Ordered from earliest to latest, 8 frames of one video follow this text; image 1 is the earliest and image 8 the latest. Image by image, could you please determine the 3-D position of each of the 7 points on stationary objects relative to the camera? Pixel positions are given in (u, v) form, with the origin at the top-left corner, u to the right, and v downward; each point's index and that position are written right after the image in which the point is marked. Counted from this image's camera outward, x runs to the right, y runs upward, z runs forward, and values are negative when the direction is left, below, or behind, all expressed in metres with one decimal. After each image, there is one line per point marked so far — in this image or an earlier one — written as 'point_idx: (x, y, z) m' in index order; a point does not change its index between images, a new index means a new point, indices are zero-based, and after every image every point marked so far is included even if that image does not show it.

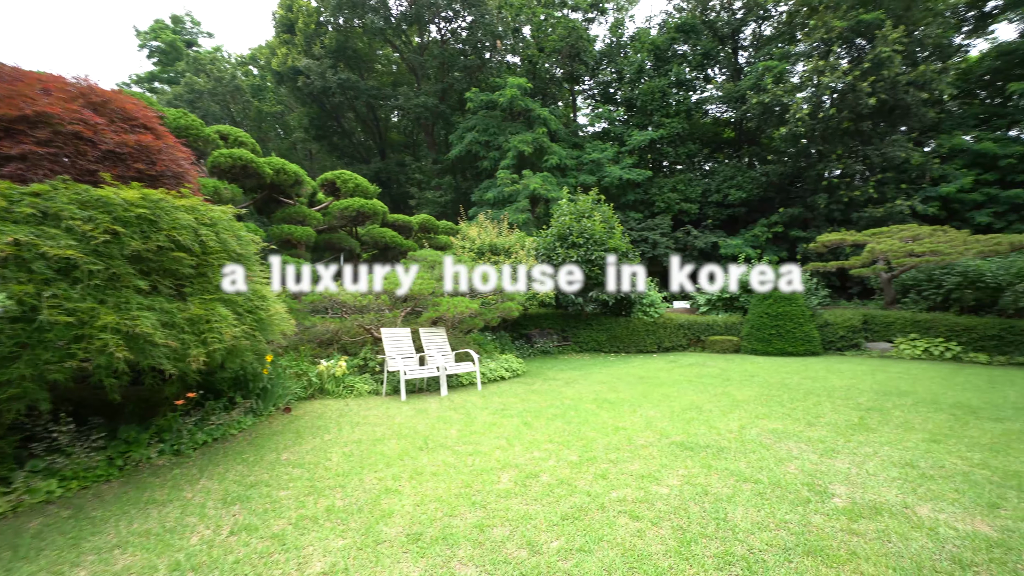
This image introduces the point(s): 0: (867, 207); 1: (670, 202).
0: (+10.9, +2.5, +14.8) m
1: (+5.7, +3.2, +17.6) m
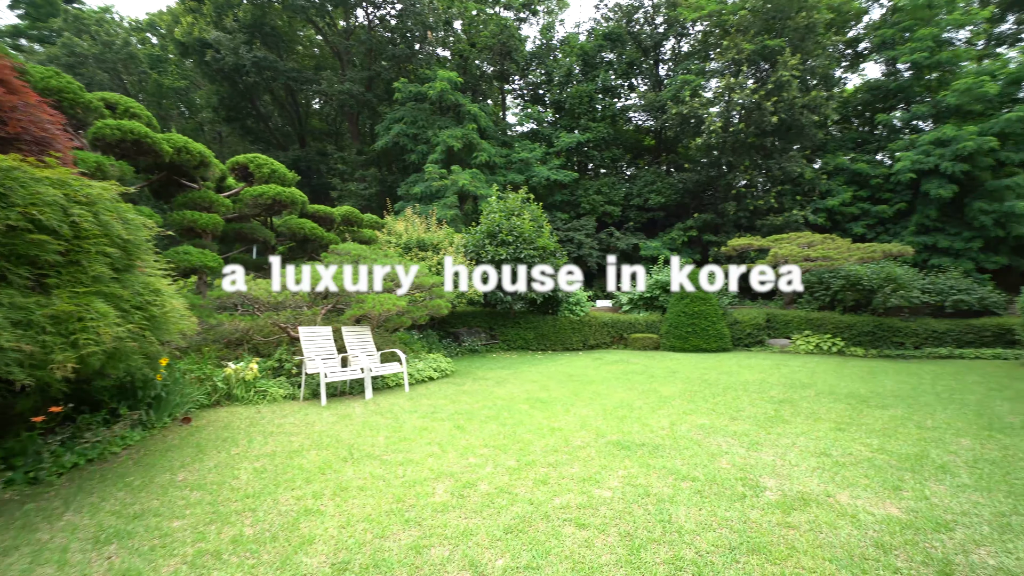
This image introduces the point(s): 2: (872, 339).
0: (+8.6, +2.5, +16.2) m
1: (+3.1, +3.2, +18.1) m
2: (+8.5, -1.2, +11.3) m
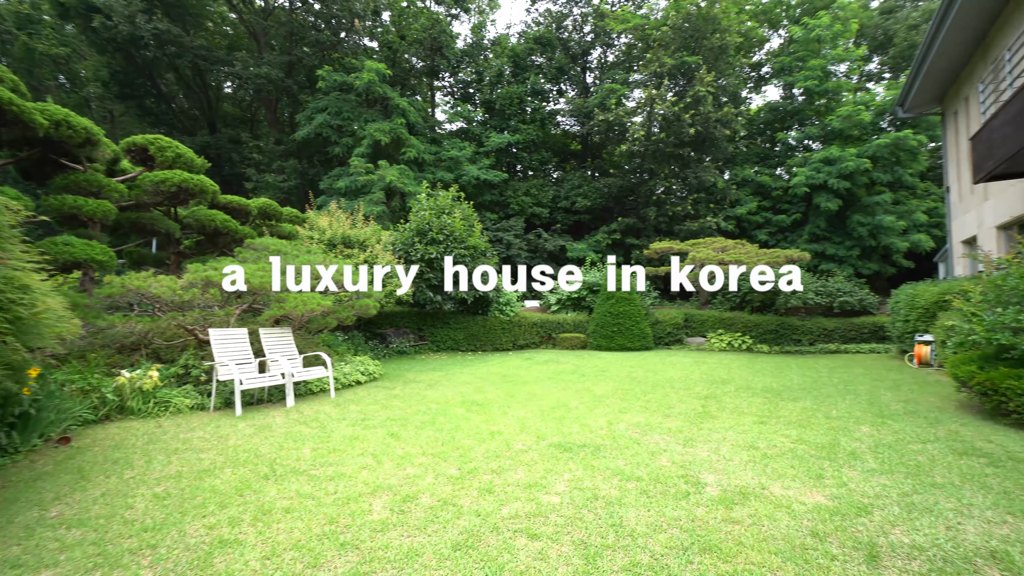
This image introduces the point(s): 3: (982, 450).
0: (+6.2, +2.4, +17.1) m
1: (+0.5, +3.2, +18.2) m
2: (+6.8, -1.3, +12.3) m
3: (+3.6, -1.2, +3.7) m
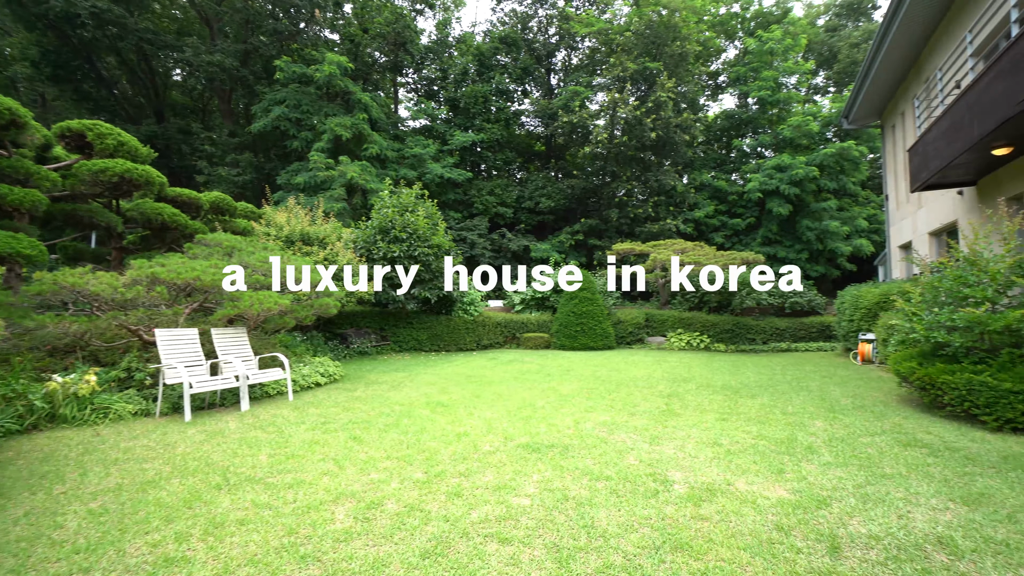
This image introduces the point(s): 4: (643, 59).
0: (+4.9, +2.4, +17.5) m
1: (-0.9, +3.2, +18.1) m
2: (+5.9, -1.3, +12.8) m
3: (+3.4, -1.2, +3.9) m
4: (+4.7, +8.2, +17.0) m
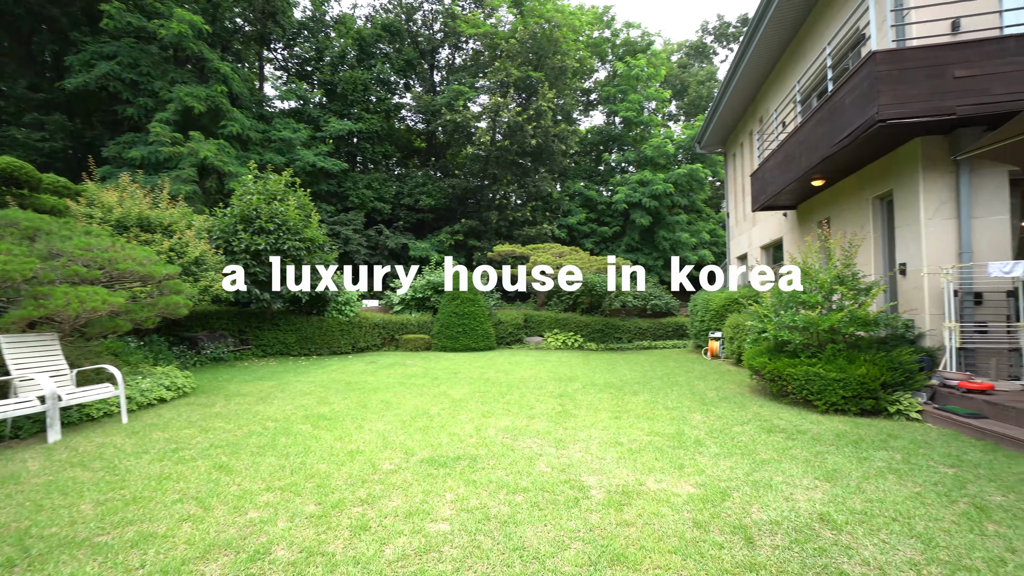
0: (+0.5, +2.3, +18.0) m
1: (-5.3, +3.2, +17.1) m
2: (+2.6, -1.4, +13.7) m
3: (+2.5, -1.3, +4.4) m
4: (+0.5, +8.2, +17.4) m
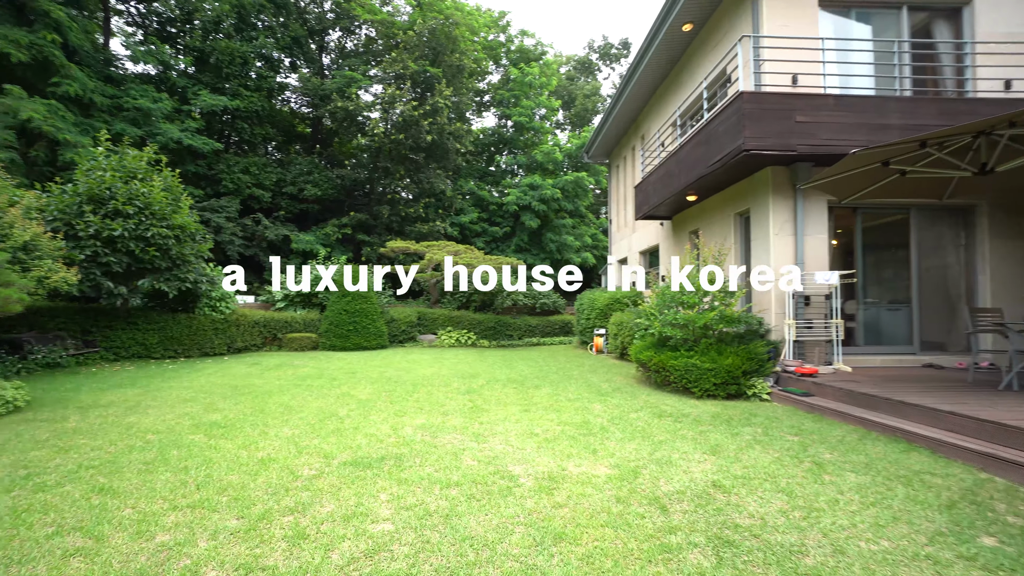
0: (-3.5, +2.4, +17.7) m
1: (-8.9, +3.4, +15.5) m
2: (-0.4, -1.3, +14.1) m
3: (+1.7, -1.3, +5.1) m
4: (-3.2, +8.3, +17.2) m
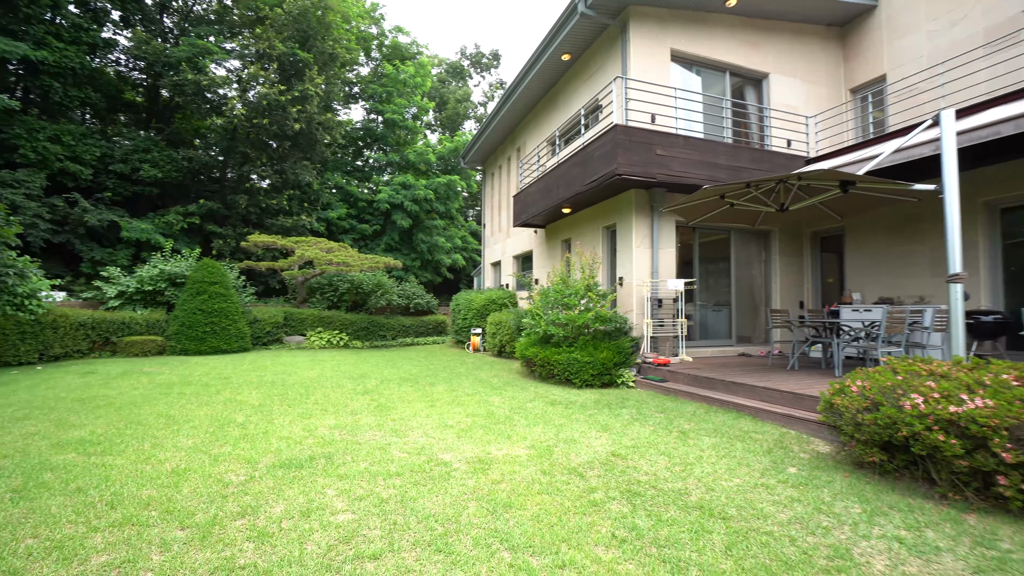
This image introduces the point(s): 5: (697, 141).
0: (-8.0, +2.5, +16.4) m
1: (-12.5, +3.6, +12.7) m
2: (-4.1, -1.3, +13.8) m
3: (+0.5, -1.4, +5.7) m
4: (-7.5, +8.3, +16.0) m
5: (+2.8, +2.3, +7.3) m
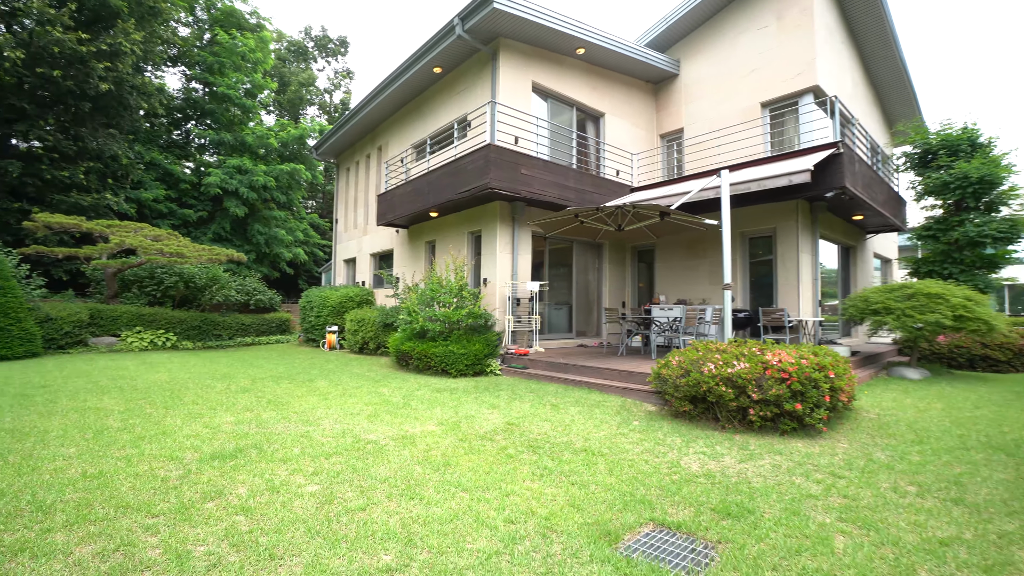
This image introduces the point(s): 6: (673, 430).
0: (-12.6, +2.8, +13.5) m
1: (-15.5, +3.8, +8.5) m
2: (-8.0, -1.2, +12.4) m
3: (-1.0, -1.4, +6.4) m
4: (-11.8, +8.6, +13.3) m
5: (+0.7, +2.2, +8.6) m
6: (+1.4, -1.2, +4.1) m
